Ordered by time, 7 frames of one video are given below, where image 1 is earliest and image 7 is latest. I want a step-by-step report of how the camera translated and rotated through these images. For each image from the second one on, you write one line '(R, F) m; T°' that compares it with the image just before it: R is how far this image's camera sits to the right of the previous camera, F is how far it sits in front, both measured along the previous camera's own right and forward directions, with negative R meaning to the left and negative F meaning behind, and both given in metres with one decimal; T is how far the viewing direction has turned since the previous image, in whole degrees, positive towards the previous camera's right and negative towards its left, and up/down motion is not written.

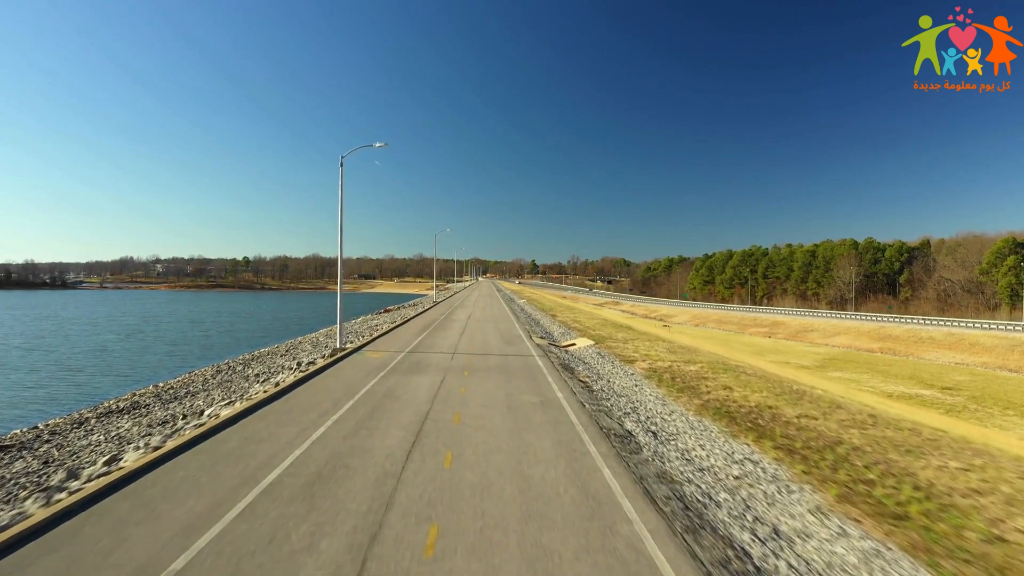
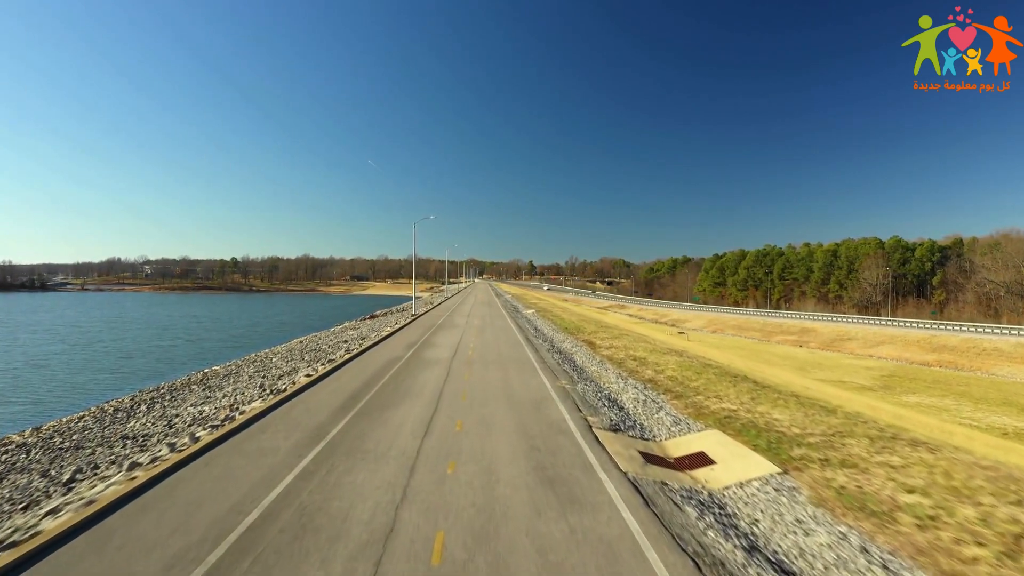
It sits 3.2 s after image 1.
(-0.4, +6.2) m; 0°
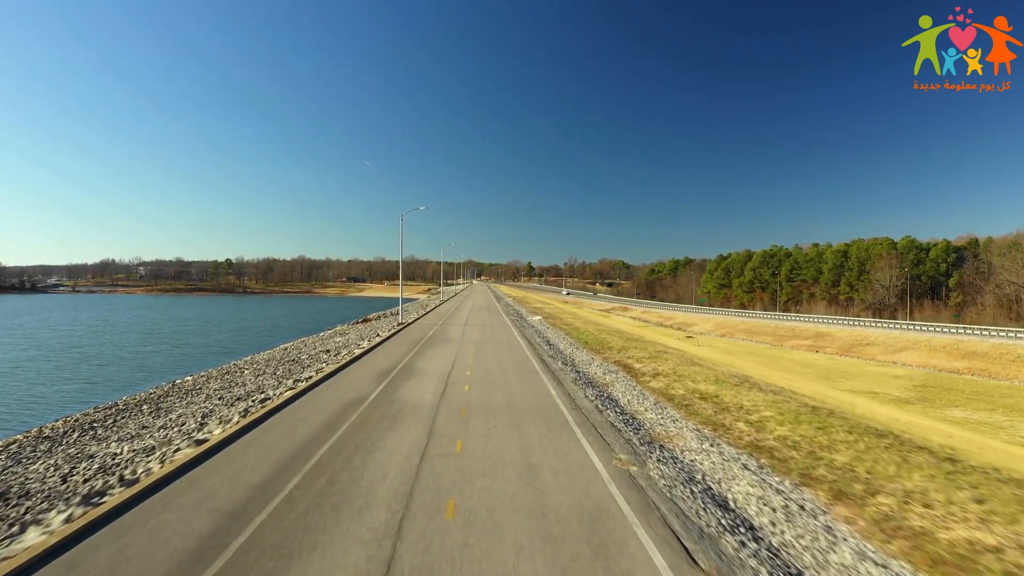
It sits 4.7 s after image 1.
(-0.2, +2.7) m; 0°
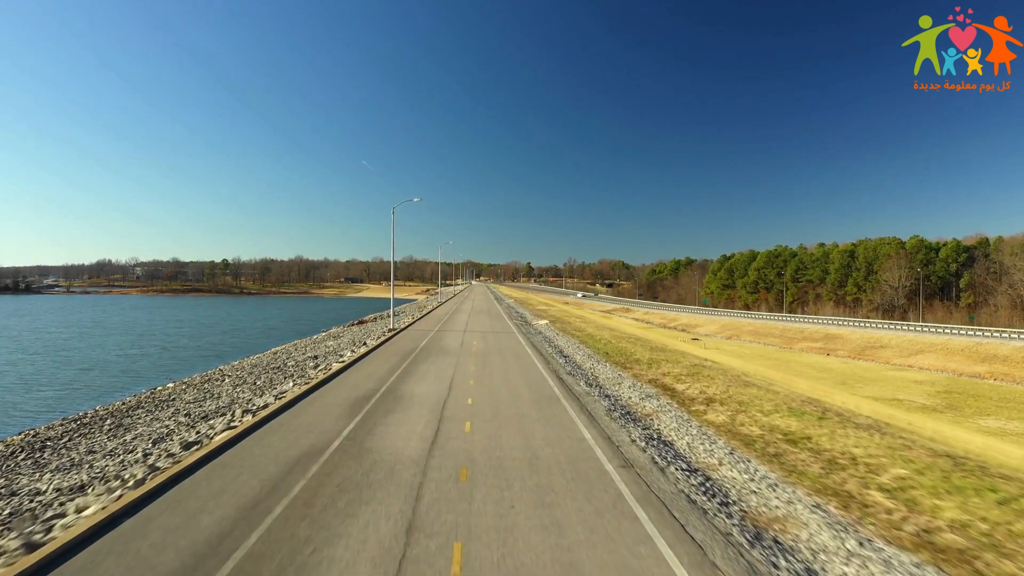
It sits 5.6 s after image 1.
(-0.2, +1.7) m; 0°
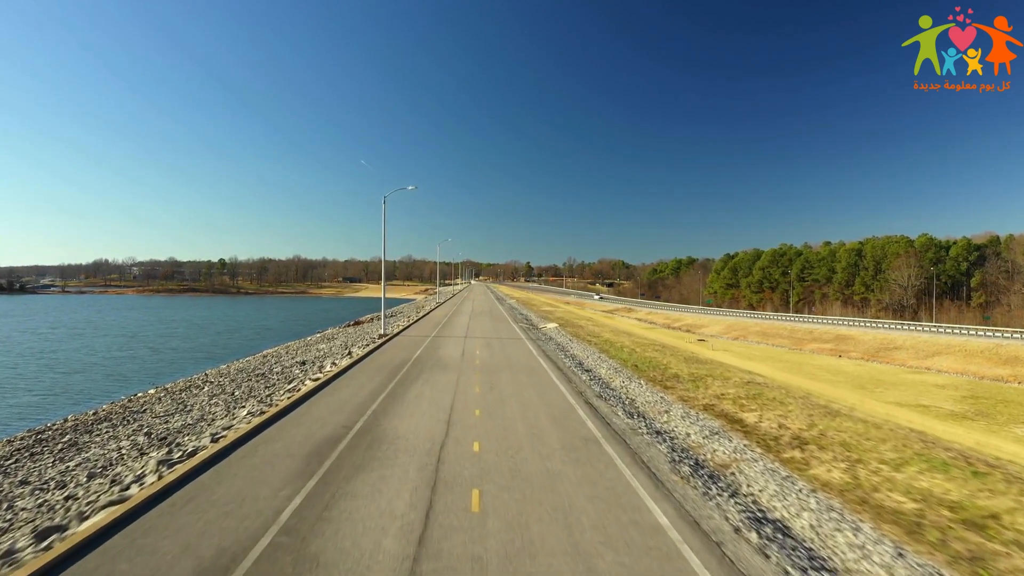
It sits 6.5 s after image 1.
(-0.2, +1.6) m; 0°
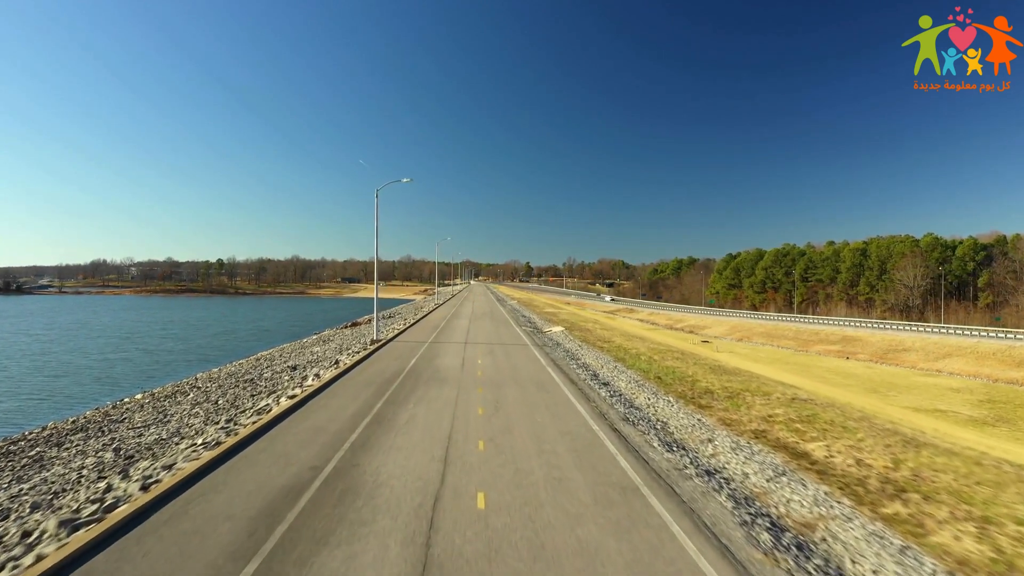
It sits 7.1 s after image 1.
(-0.1, +1.0) m; 0°
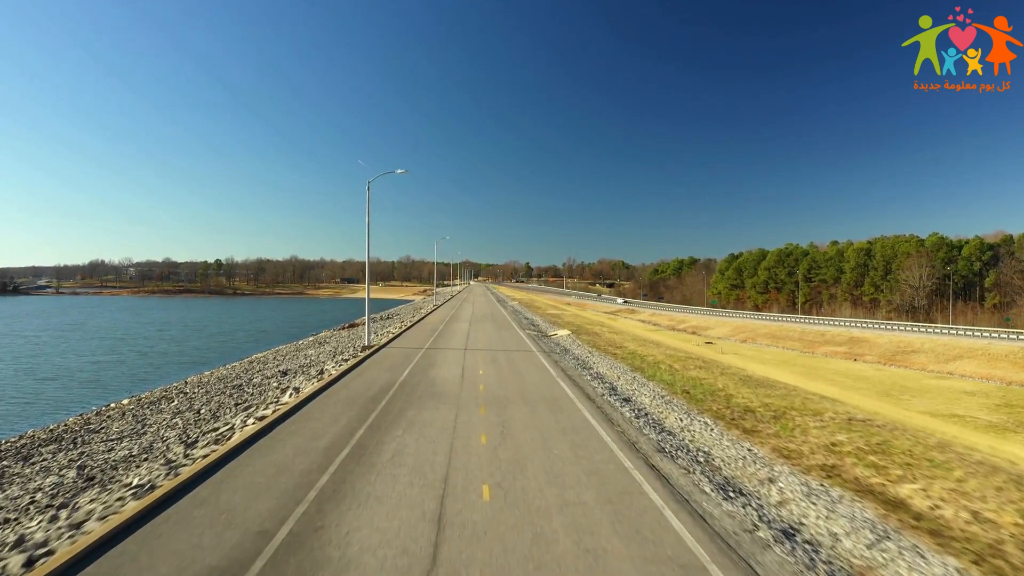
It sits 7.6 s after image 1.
(-0.1, +0.9) m; 0°
